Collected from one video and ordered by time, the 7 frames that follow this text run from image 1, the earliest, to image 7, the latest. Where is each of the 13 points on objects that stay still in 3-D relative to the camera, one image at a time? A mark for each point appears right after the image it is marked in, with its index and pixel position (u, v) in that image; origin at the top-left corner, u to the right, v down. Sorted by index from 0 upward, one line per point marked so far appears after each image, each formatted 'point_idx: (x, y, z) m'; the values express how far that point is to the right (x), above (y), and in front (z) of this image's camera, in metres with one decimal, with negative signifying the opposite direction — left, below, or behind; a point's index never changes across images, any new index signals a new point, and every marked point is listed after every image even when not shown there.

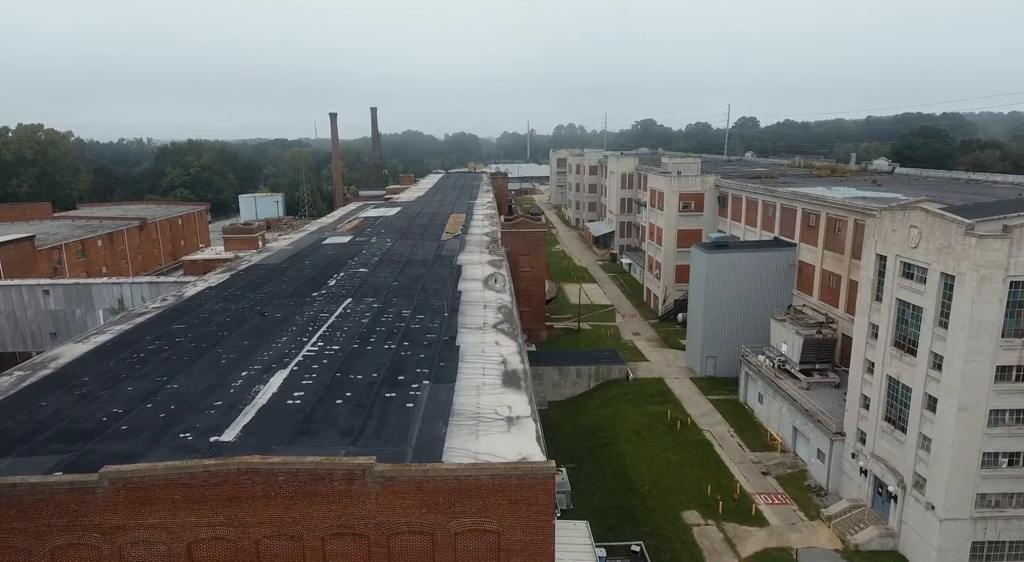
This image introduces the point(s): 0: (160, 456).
0: (-6.7, -3.3, +13.5) m
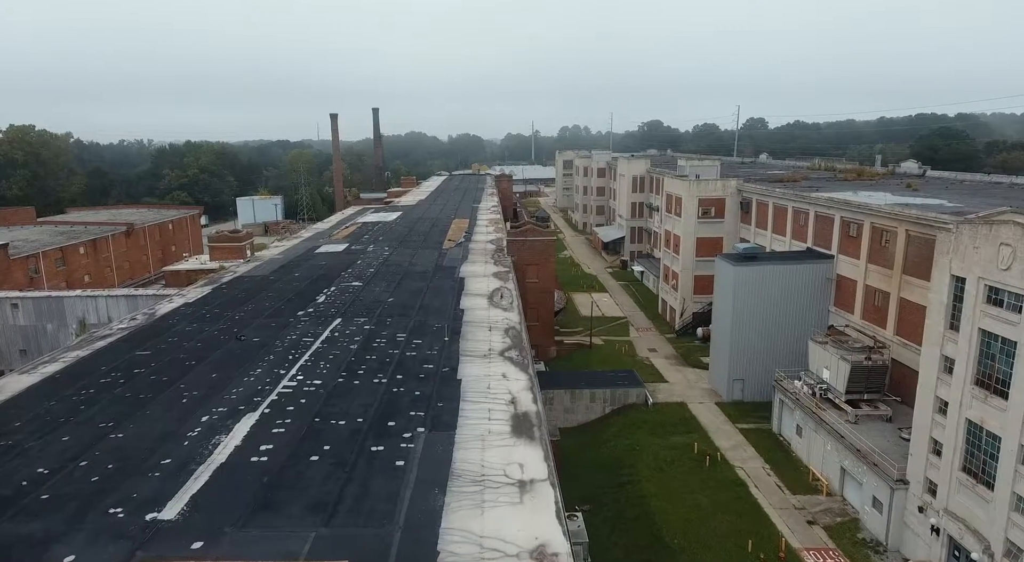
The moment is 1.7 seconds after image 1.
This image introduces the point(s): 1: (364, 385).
0: (-6.4, -3.9, +10.7) m
1: (-3.6, -2.5, +17.3) m
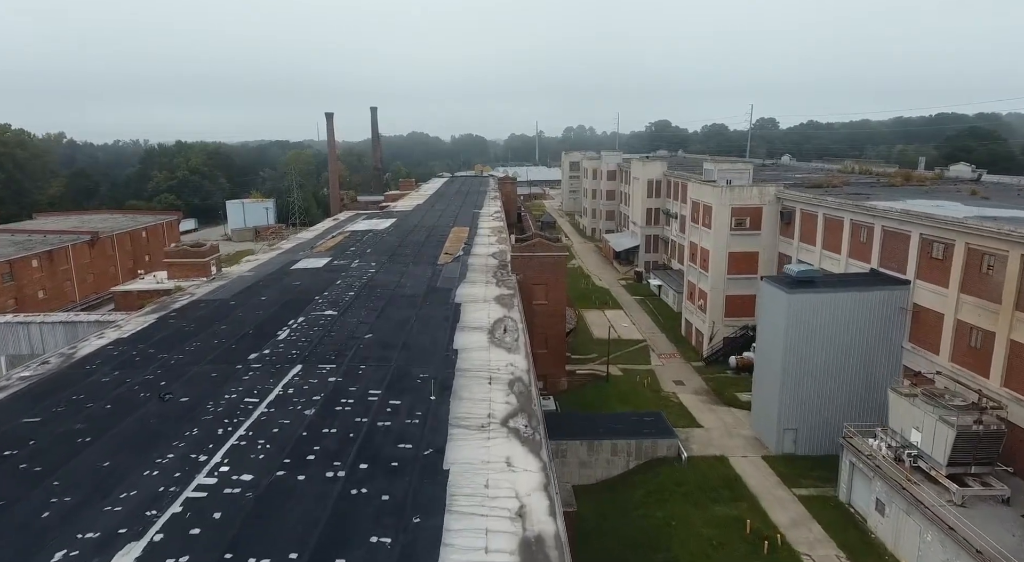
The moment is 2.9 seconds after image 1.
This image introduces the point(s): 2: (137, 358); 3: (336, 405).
0: (-6.3, -4.8, +5.7) m
1: (-3.4, -3.5, +12.3) m
2: (-10.3, -2.1, +19.6) m
3: (-3.9, -2.7, +15.9) m
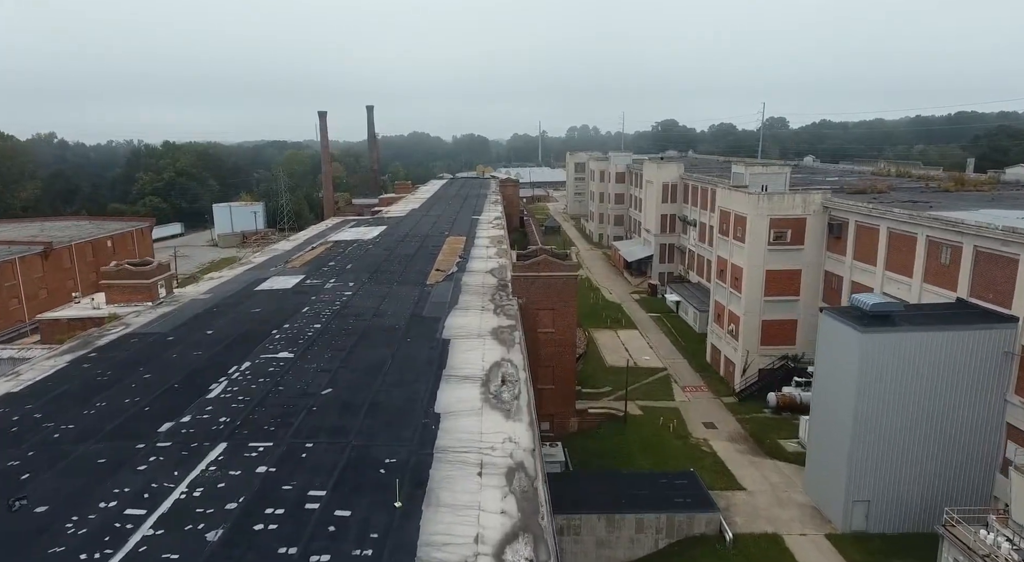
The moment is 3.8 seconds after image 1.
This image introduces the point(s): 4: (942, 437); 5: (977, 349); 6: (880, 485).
0: (-6.4, -5.7, +0.9) m
1: (-3.5, -4.4, +7.4) m
2: (-10.3, -3.1, +14.8) m
3: (-3.9, -3.7, +11.1) m
4: (+11.4, -4.1, +18.8) m
5: (+12.0, -1.7, +18.4) m
6: (+9.9, -5.5, +19.1) m
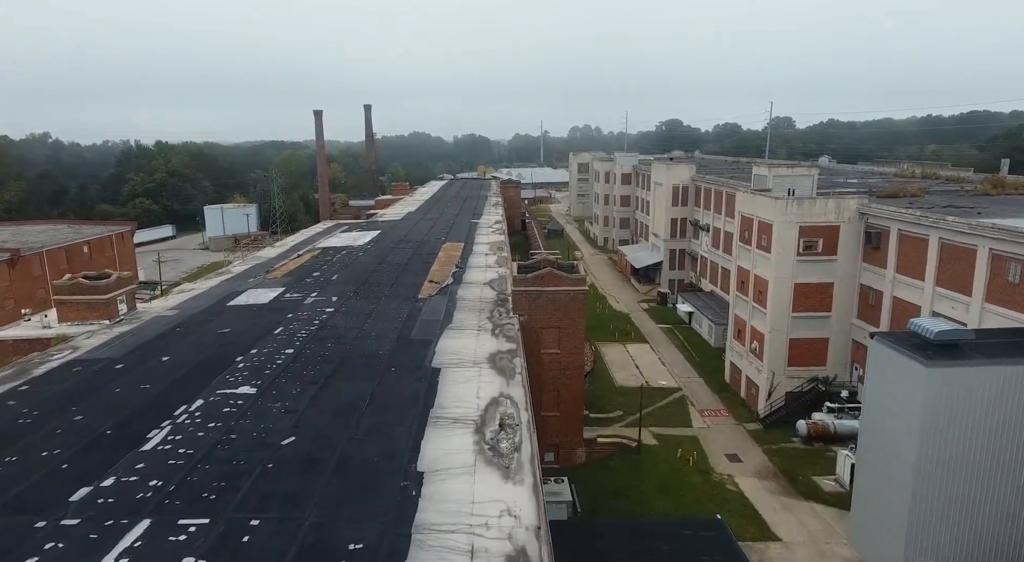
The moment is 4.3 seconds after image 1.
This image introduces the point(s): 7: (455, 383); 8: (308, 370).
0: (-6.5, -6.3, -2.0) m
1: (-3.5, -4.9, +4.6) m
2: (-10.3, -3.6, +11.9) m
3: (-4.0, -4.2, +8.2) m
4: (+11.4, -4.6, +15.9) m
5: (+12.0, -2.3, +15.5) m
6: (+9.9, -6.0, +16.2) m
7: (-1.4, -2.5, +17.5) m
8: (-5.2, -2.3, +18.3) m
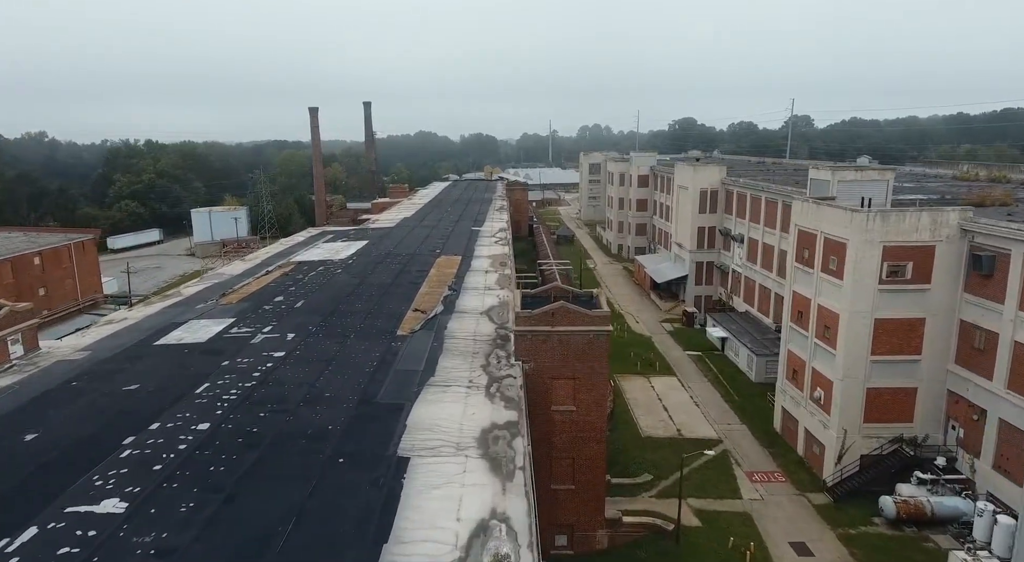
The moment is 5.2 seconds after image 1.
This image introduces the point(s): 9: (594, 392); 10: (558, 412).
0: (-6.7, -7.2, -7.4) m
1: (-3.7, -5.9, -0.9) m
2: (-10.4, -4.5, +6.5) m
3: (-4.1, -5.2, +2.7) m
4: (+11.3, -5.6, +10.2) m
5: (+12.0, -3.3, +9.8) m
6: (+9.8, -7.0, +10.5) m
7: (-1.4, -3.5, +12.0) m
8: (-5.3, -3.2, +12.8) m
9: (+2.2, -3.0, +19.1) m
10: (+1.3, -3.5, +19.3) m
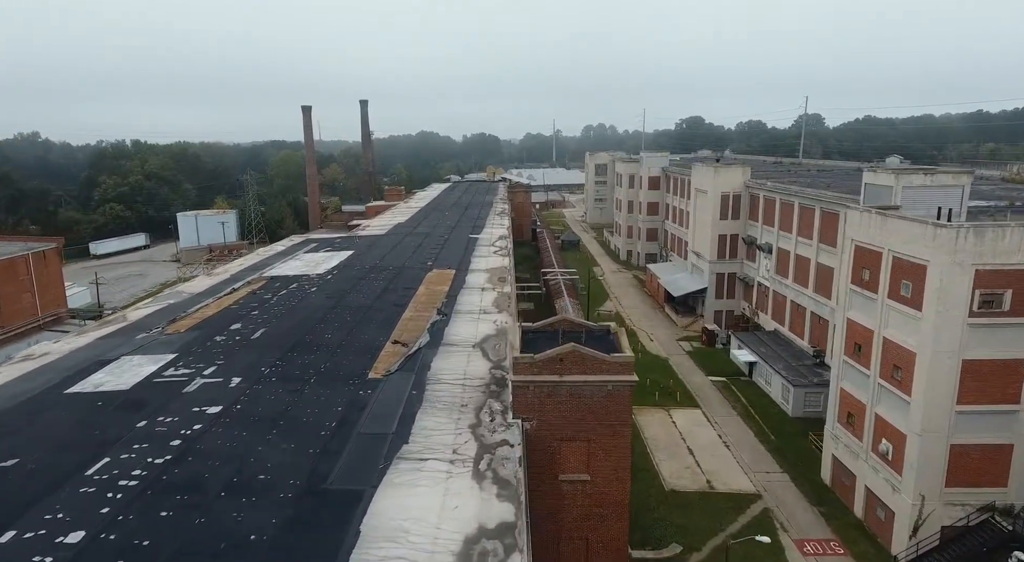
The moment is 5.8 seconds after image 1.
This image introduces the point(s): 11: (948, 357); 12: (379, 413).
0: (-6.9, -8.0, -11.5) m
1: (-3.9, -6.6, -5.0) m
2: (-10.5, -5.3, +2.5) m
3: (-4.2, -5.9, -1.3) m
4: (+11.2, -6.4, +6.1) m
5: (+11.8, -4.0, +5.7) m
6: (+9.7, -7.7, +6.4) m
7: (-1.5, -4.2, +7.9) m
8: (-5.3, -4.0, +8.8) m
9: (+2.2, -3.7, +15.0) m
10: (+1.2, -4.3, +15.2) m
11: (+10.0, -1.7, +16.5) m
12: (-2.8, -2.8, +14.9) m
